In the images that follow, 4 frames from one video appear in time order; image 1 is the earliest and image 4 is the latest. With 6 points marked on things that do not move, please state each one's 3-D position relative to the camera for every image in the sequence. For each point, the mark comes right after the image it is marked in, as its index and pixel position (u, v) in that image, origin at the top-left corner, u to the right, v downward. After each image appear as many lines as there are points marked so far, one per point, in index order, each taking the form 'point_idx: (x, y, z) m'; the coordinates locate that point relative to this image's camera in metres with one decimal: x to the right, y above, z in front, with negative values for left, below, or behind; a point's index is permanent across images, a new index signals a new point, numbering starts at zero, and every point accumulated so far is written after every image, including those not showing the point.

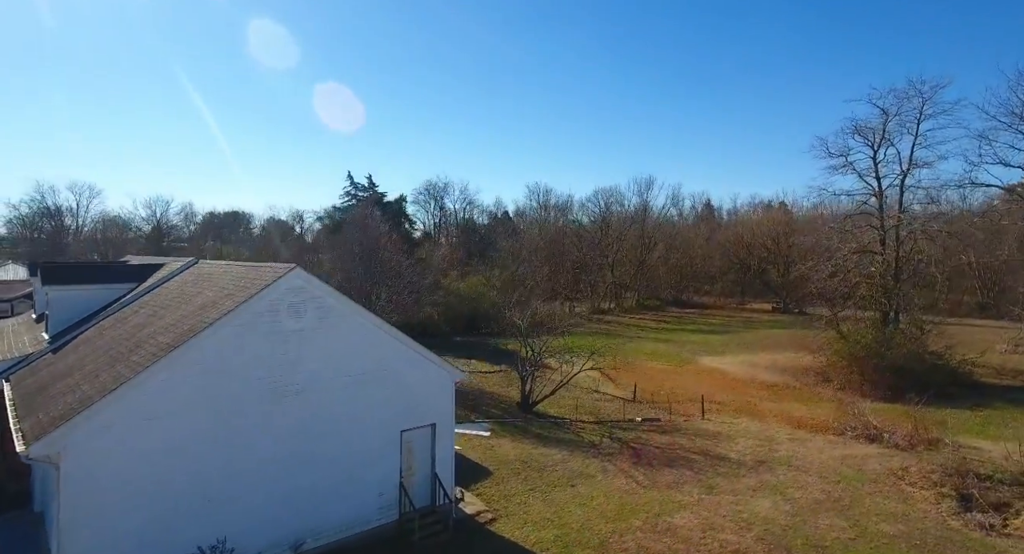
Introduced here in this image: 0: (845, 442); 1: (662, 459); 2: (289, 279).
0: (+7.6, -3.8, +14.1) m
1: (+2.8, -3.5, +11.8) m
2: (-2.3, 0.0, +6.3) m
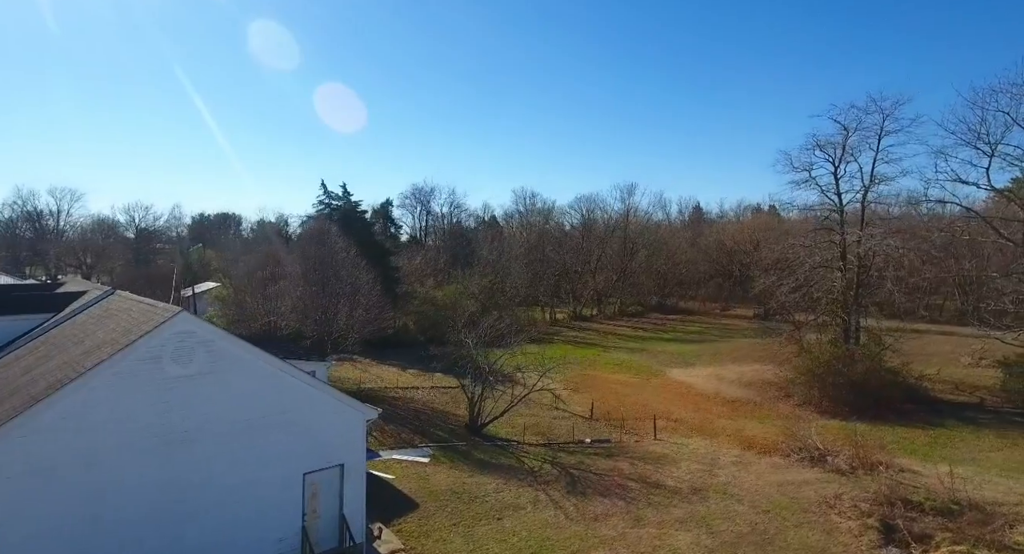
0: (+6.4, -4.4, +14.2) m
1: (+1.6, -4.0, +11.7) m
2: (-3.4, -0.5, +6.2) m
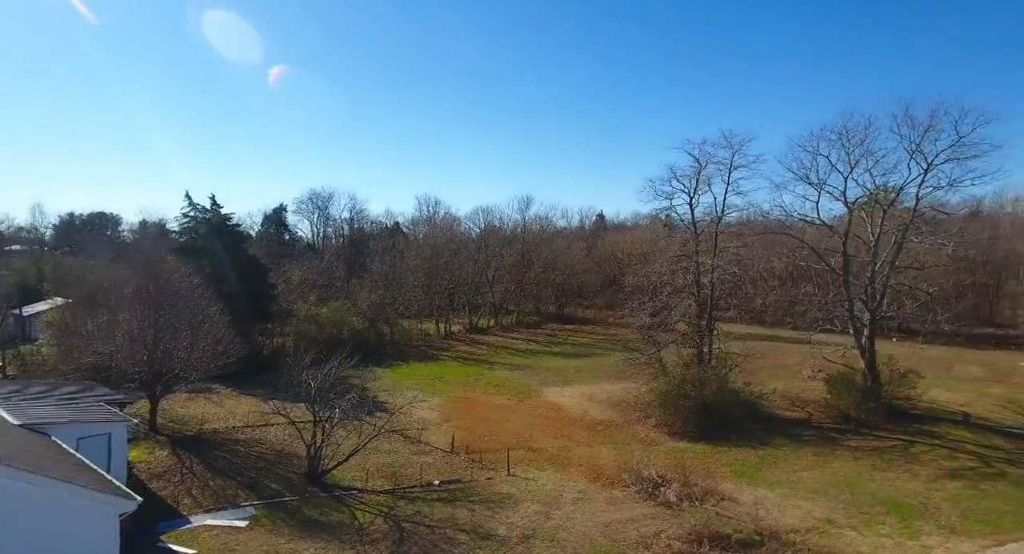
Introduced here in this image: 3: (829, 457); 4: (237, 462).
0: (+2.6, -5.4, +14.6) m
1: (-1.7, -5.0, +11.4) m
2: (-5.7, -1.3, +5.2) m
3: (+9.4, -5.3, +18.1) m
4: (-7.0, -4.8, +15.7) m
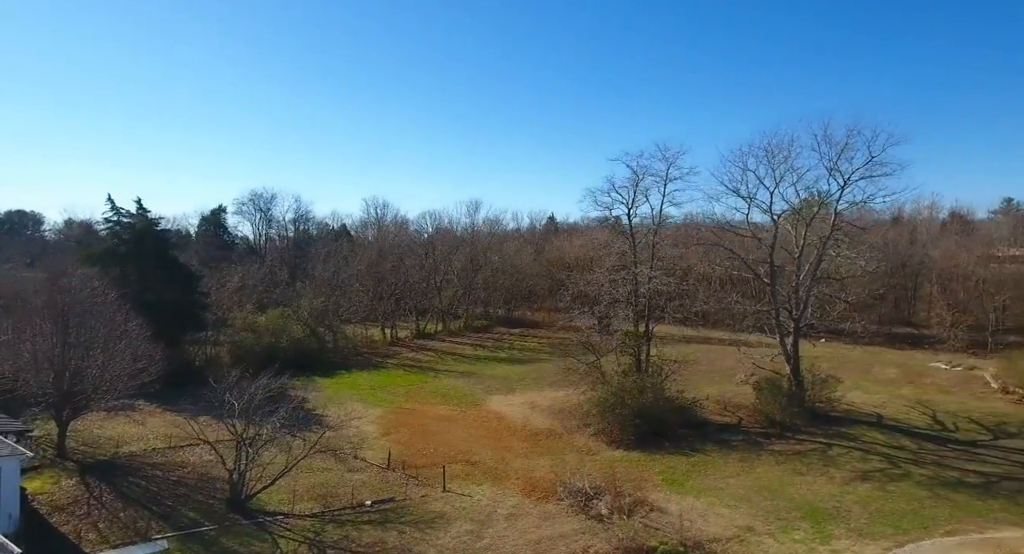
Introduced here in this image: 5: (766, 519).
0: (+1.0, -5.7, +14.7) m
1: (-3.0, -5.3, +11.1) m
2: (-6.6, -1.7, +4.6) m
3: (+7.5, -5.7, +18.7) m
4: (-8.7, -5.2, +15.0) m
5: (+5.8, -5.5, +13.8) m
